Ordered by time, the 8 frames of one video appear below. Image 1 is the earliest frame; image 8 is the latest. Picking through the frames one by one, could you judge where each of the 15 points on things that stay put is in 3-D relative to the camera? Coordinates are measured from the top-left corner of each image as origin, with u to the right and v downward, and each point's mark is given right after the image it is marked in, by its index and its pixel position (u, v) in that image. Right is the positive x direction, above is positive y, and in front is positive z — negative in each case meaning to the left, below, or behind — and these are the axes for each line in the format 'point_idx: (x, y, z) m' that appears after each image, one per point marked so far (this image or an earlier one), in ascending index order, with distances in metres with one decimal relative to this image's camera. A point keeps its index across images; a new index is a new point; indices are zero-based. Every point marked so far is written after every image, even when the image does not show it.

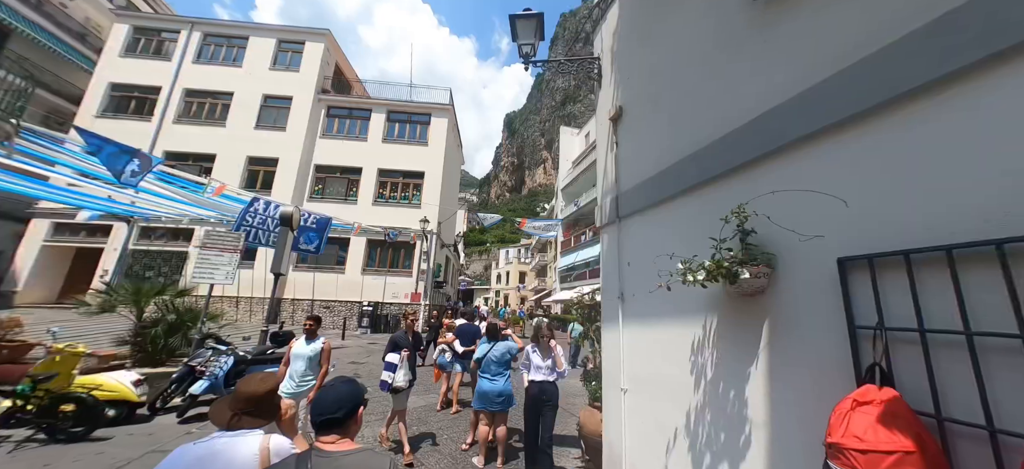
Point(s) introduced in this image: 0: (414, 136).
0: (-5.3, +5.3, +18.8) m
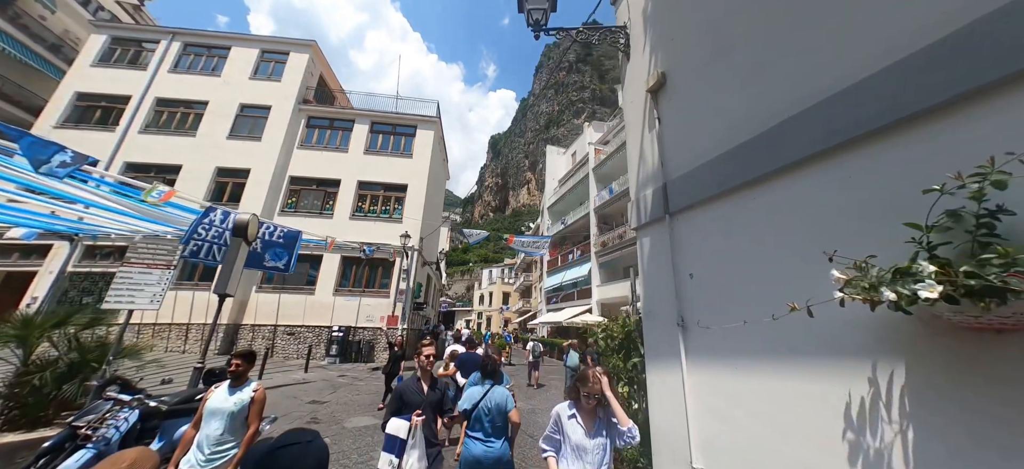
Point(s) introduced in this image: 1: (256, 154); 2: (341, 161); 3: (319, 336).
0: (-5.9, +4.4, +17.9) m
1: (-11.9, +3.9, +16.3) m
2: (-8.4, +3.7, +17.2) m
3: (-8.3, -4.4, +15.2) m
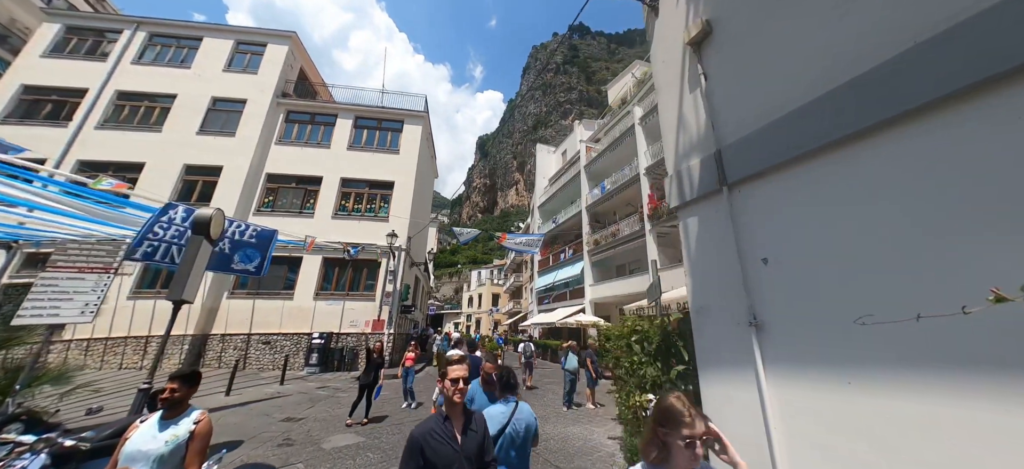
0: (-6.4, +4.4, +17.1) m
1: (-12.3, +3.9, +15.3) m
2: (-8.9, +3.6, +16.3) m
3: (-8.6, -4.4, +14.3) m
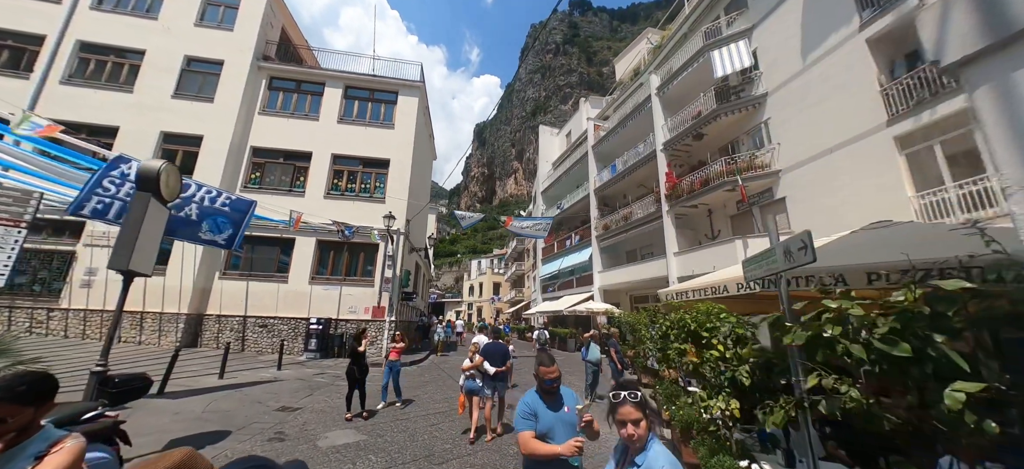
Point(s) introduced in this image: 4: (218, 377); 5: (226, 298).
0: (-6.0, +5.3, +15.7) m
1: (-11.9, +4.6, +13.9) m
2: (-8.5, +4.4, +14.9) m
3: (-8.2, -3.7, +13.1) m
4: (-7.5, -3.6, +8.8) m
5: (-10.8, -2.4, +13.1) m
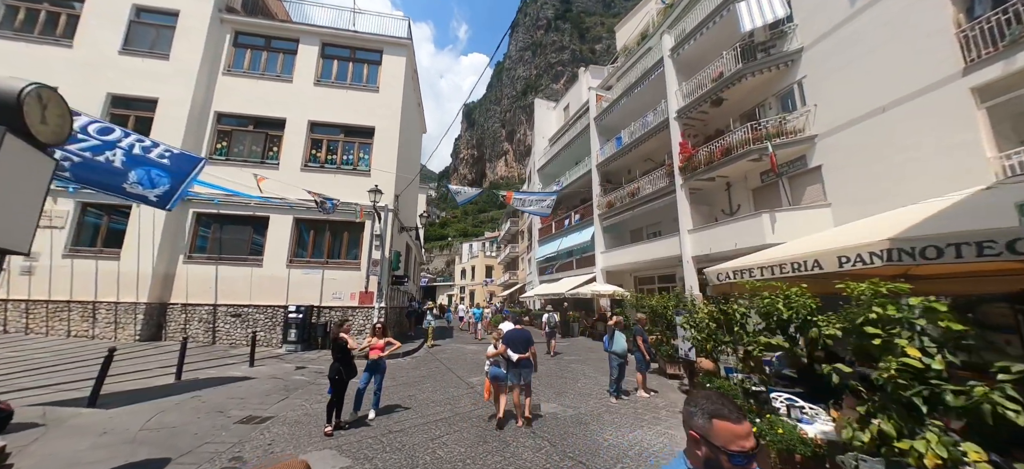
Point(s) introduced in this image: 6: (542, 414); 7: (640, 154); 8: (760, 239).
0: (-6.0, +6.1, +13.8) m
1: (-11.8, +5.4, +11.9) m
2: (-8.5, +5.2, +13.0) m
3: (-8.1, -2.9, +11.6) m
4: (-7.2, -3.0, +7.4) m
5: (-10.6, -1.7, +11.5) m
6: (+0.5, -3.3, +6.6) m
7: (+7.2, +4.6, +19.6) m
8: (+8.9, -0.2, +12.5) m
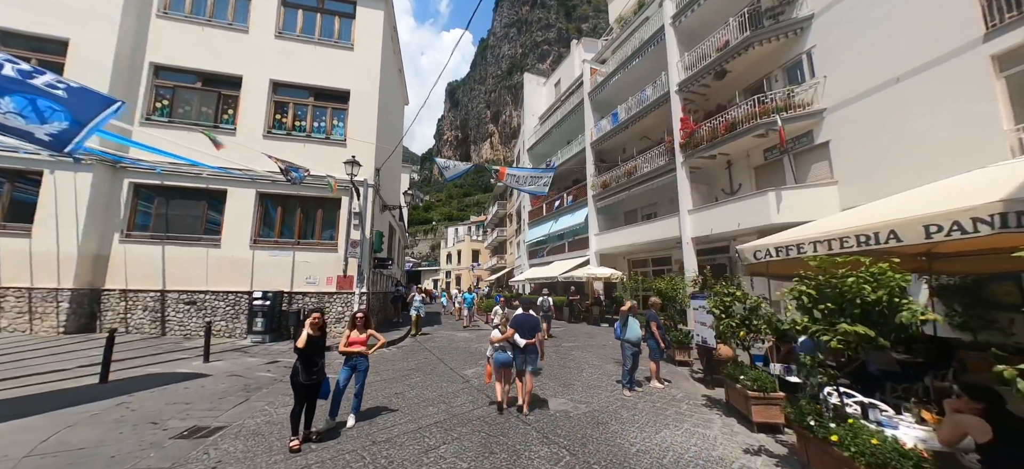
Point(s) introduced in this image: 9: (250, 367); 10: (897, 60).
0: (-6.3, +6.9, +12.2) m
1: (-12.0, +6.0, +10.1) m
2: (-8.7, +6.0, +11.3) m
3: (-8.2, -2.2, +10.3) m
4: (-7.1, -2.5, +6.1) m
5: (-10.8, -1.0, +10.0) m
6: (+0.6, -2.9, +5.7) m
7: (+6.7, +5.6, +18.7) m
8: (+8.6, +0.5, +11.9) m
9: (-5.8, -2.9, +7.7) m
10: (+10.7, +4.8, +9.8) m
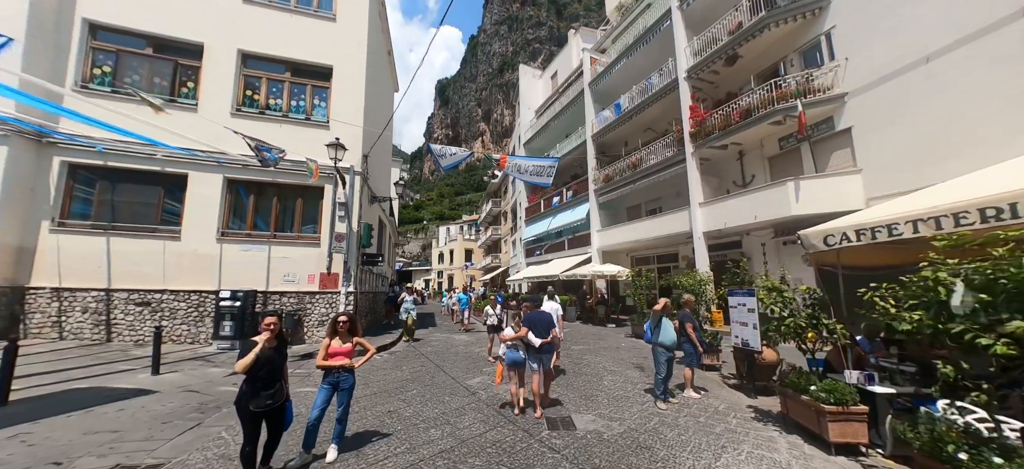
0: (-6.2, +7.1, +11.0) m
1: (-11.9, +6.2, +8.7) m
2: (-8.6, +6.2, +10.1) m
3: (-8.1, -2.0, +9.0) m
4: (-6.9, -2.3, +4.9) m
5: (-10.6, -0.8, +8.6) m
6: (+0.9, -2.6, +4.7) m
7: (+6.5, +5.8, +17.9) m
8: (+8.7, +0.8, +11.2) m
9: (-5.6, -2.7, +6.5) m
10: (+10.8, +5.0, +9.1) m
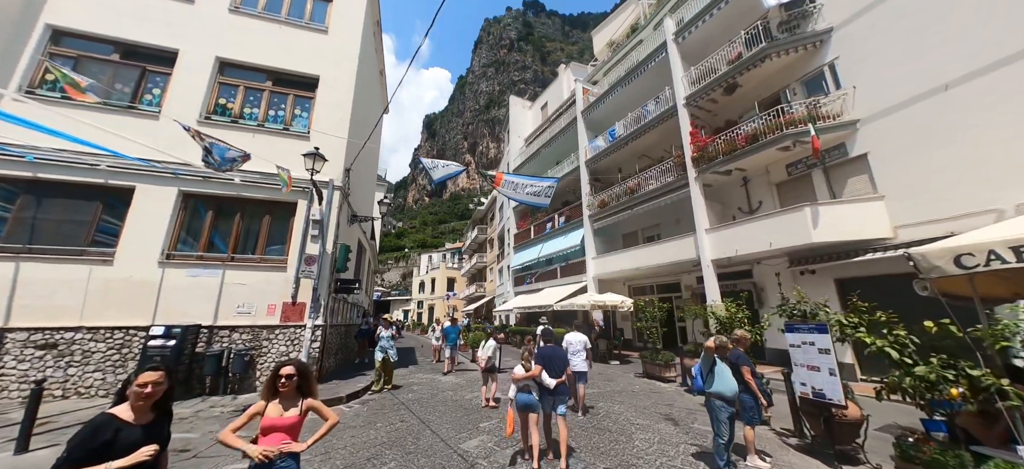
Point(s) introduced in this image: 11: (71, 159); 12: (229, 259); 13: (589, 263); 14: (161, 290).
0: (-6.2, +6.4, +10.2) m
1: (-11.7, +5.9, +7.5) m
2: (-8.5, +5.6, +9.0) m
3: (-8.0, -2.4, +7.2) m
4: (-6.6, -2.3, +3.1) m
5: (-10.5, -1.1, +6.8) m
6: (+1.1, -2.8, +3.2) m
7: (+6.2, +4.3, +17.4) m
8: (+8.7, -0.1, +10.3) m
9: (-5.4, -2.9, +4.8) m
10: (+10.9, +4.3, +8.8) m
11: (-9.6, +1.7, +7.7) m
12: (-6.5, -0.6, +8.2) m
13: (+4.0, -1.6, +18.3) m
14: (-7.6, -1.3, +7.6) m
